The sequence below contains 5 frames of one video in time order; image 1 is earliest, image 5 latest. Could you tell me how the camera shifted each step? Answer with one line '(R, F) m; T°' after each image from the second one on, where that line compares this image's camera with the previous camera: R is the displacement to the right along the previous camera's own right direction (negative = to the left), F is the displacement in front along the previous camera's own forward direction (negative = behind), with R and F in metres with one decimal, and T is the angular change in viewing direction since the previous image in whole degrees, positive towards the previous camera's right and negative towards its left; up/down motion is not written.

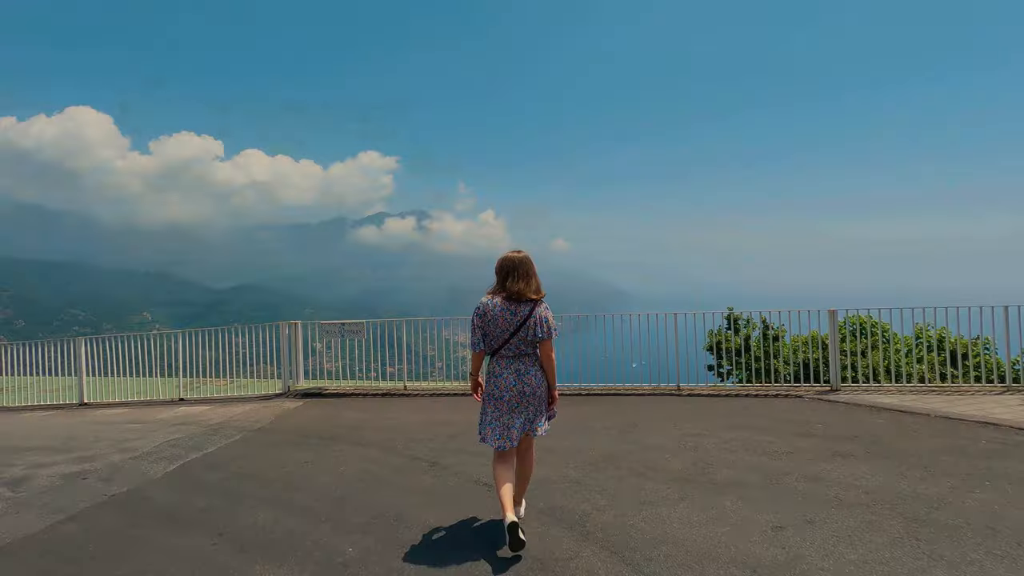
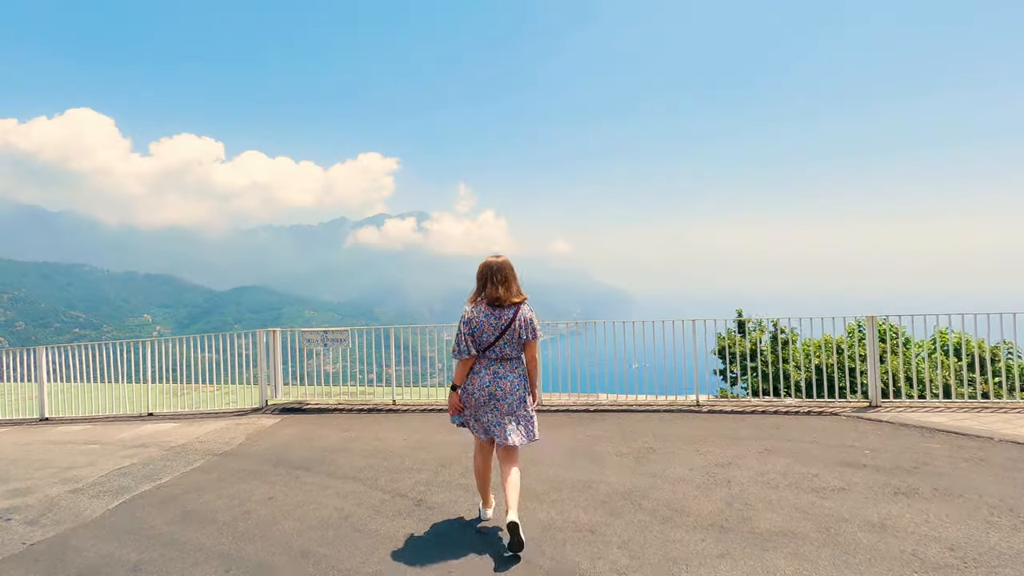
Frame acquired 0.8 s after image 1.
(0.0, +0.7) m; 0°
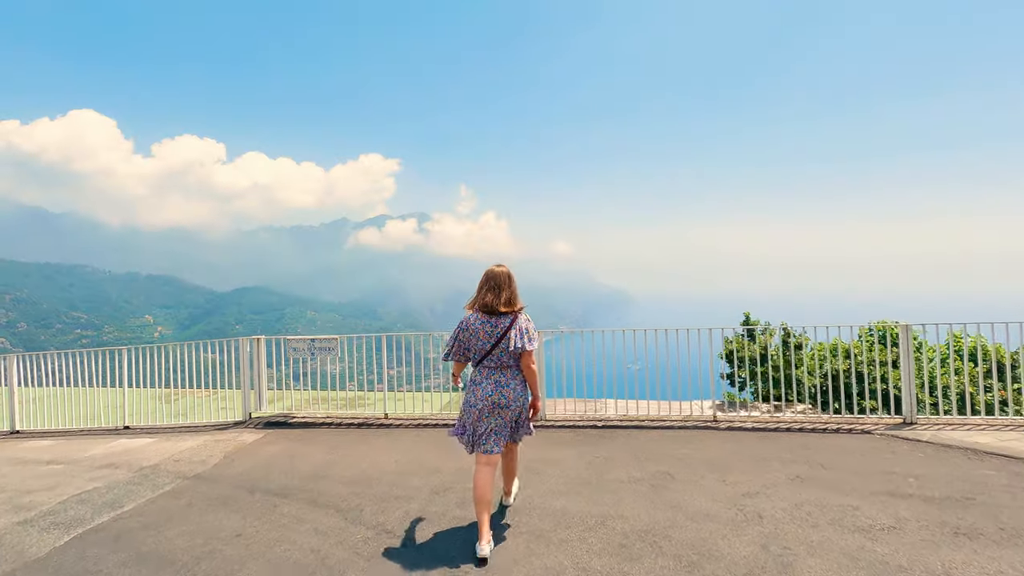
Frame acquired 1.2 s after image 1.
(0.0, +0.5) m; 0°
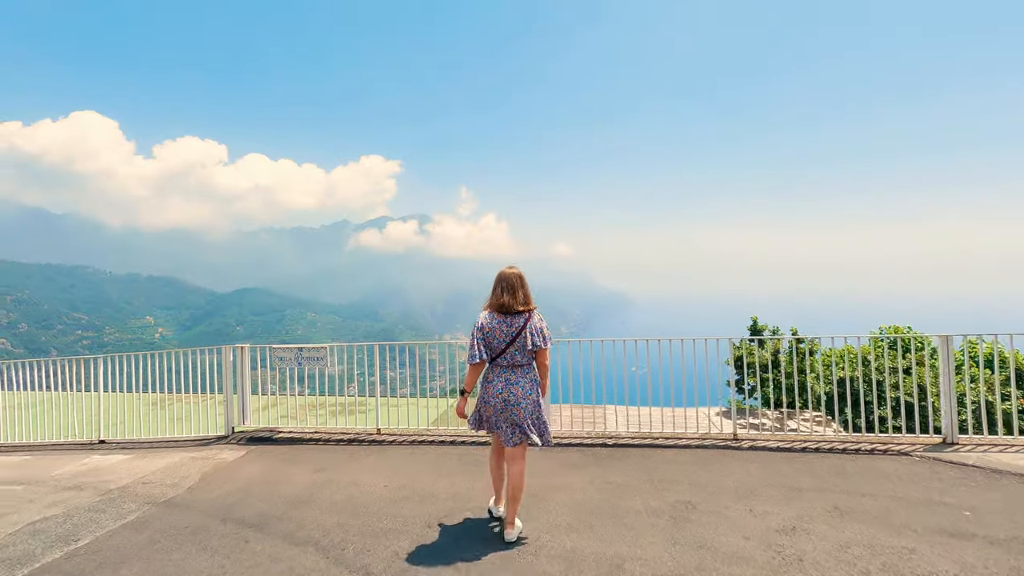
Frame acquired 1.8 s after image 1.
(0.0, +0.4) m; 0°
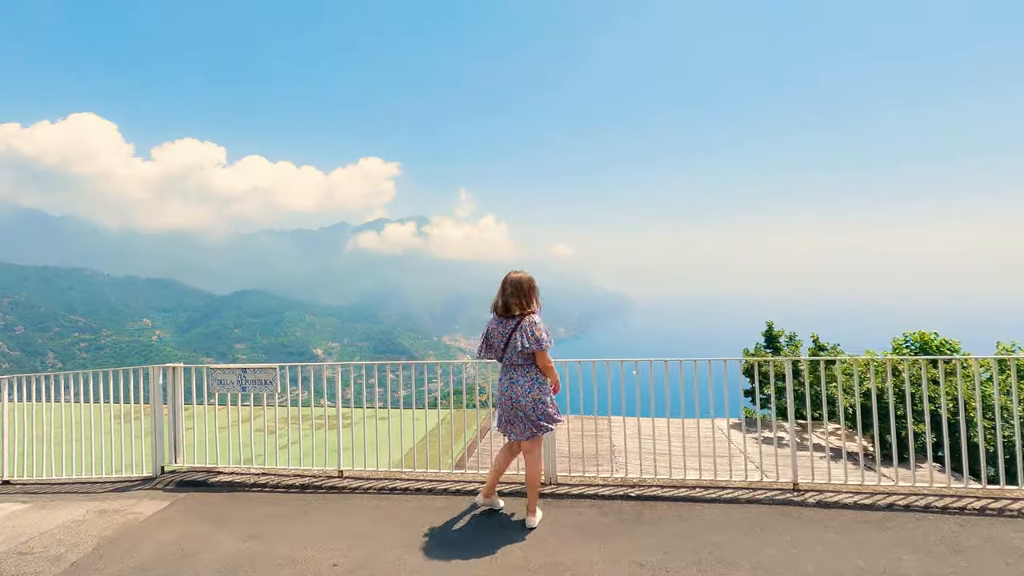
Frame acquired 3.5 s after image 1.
(0.0, +1.2) m; 0°
